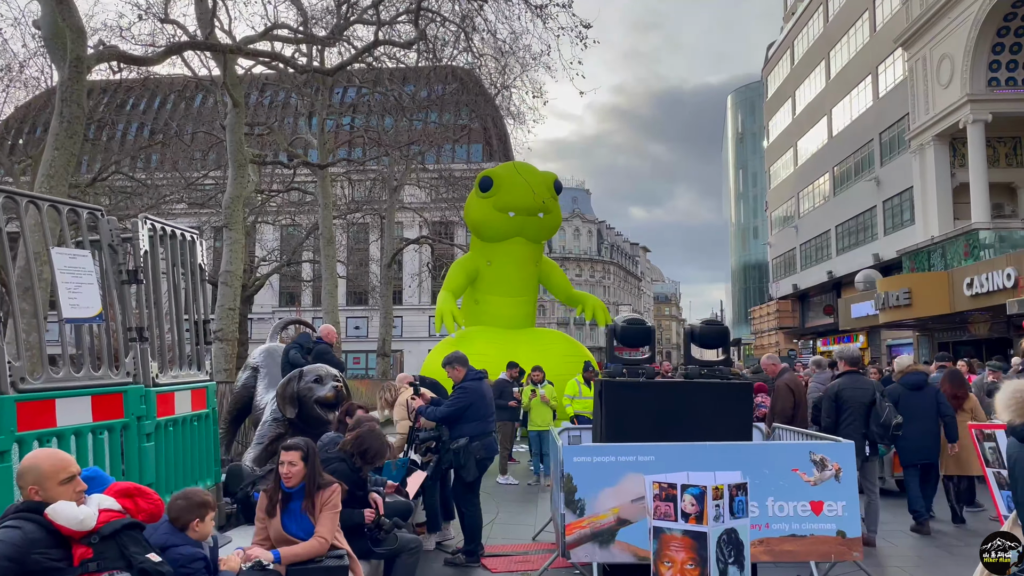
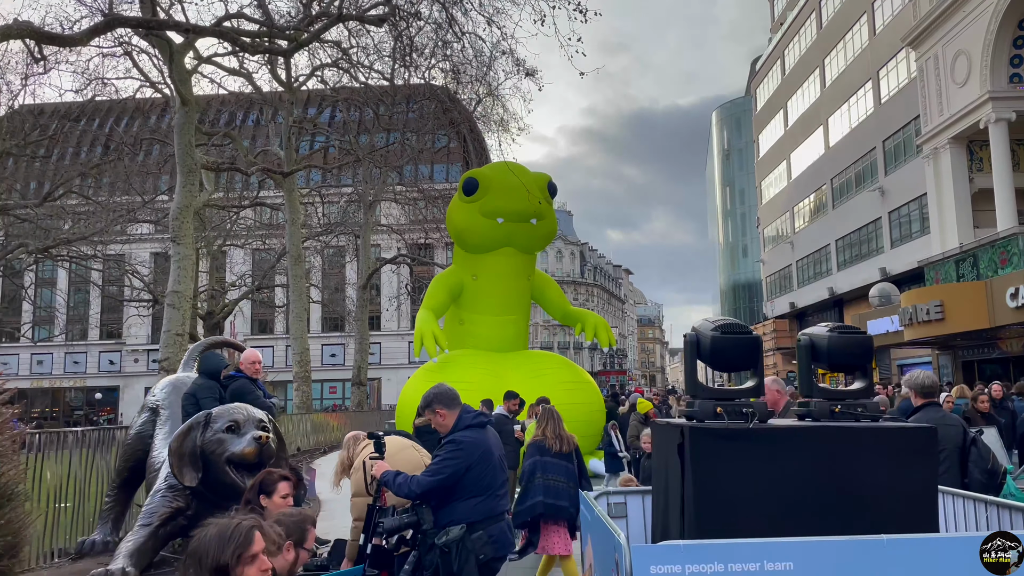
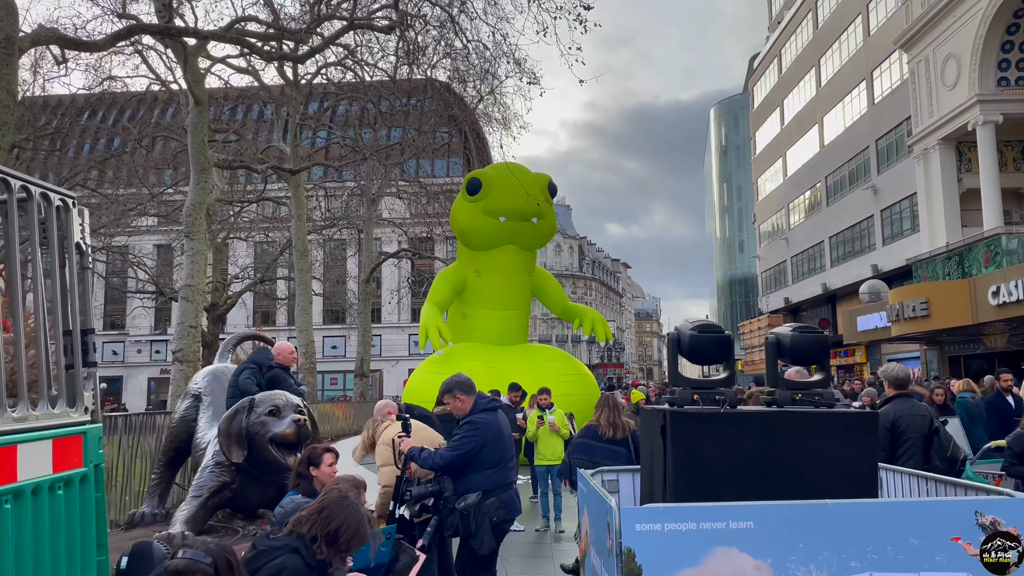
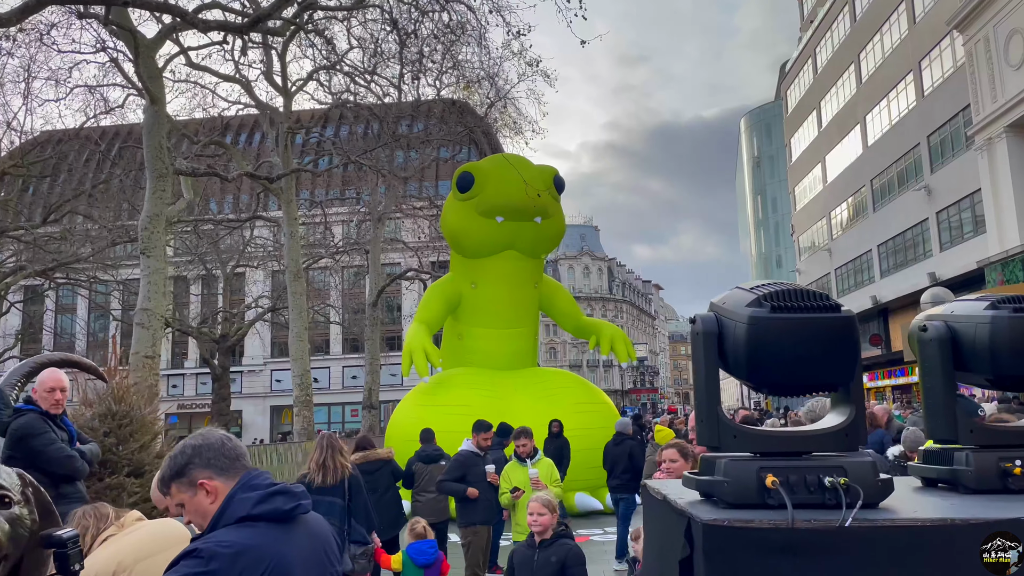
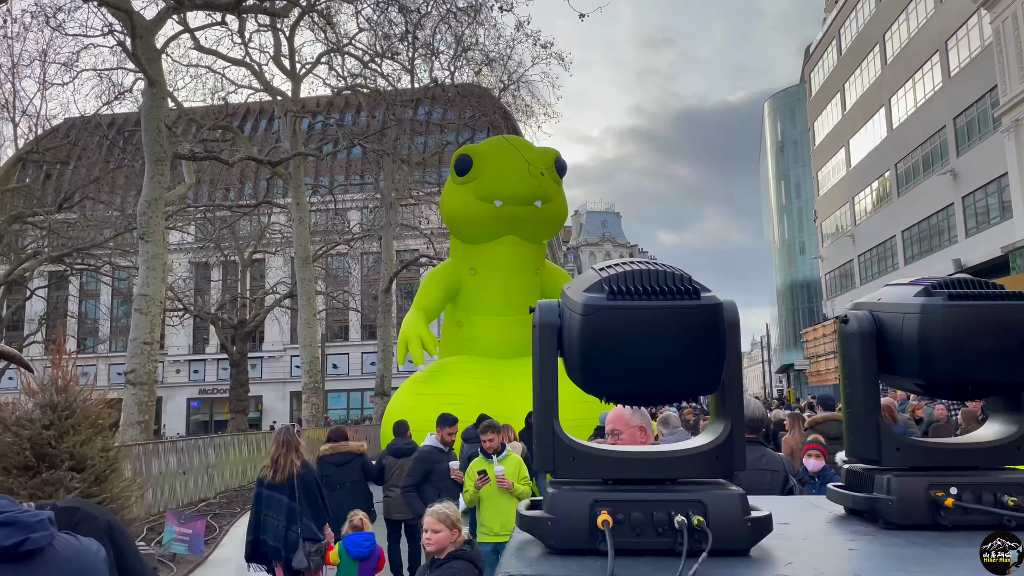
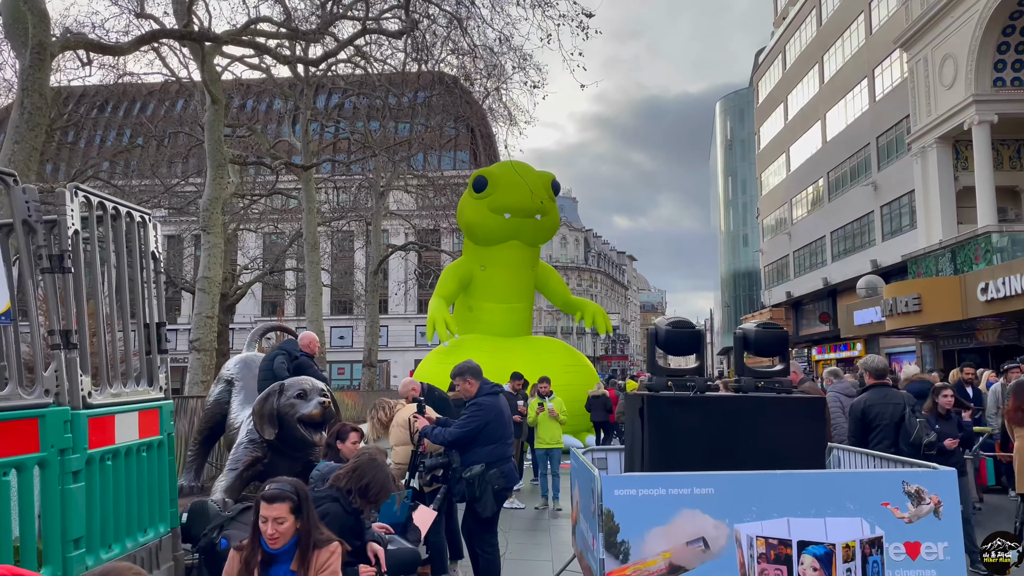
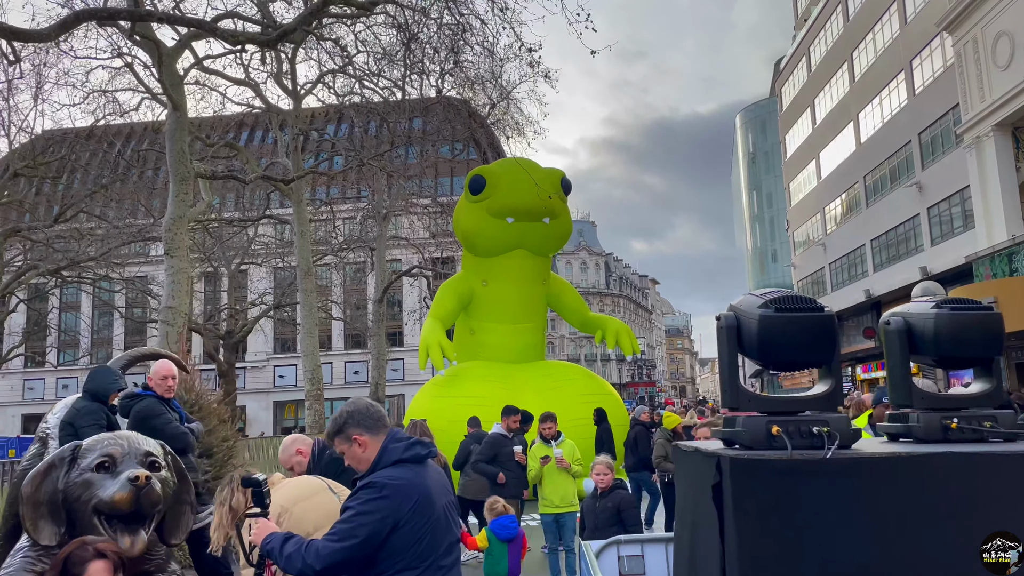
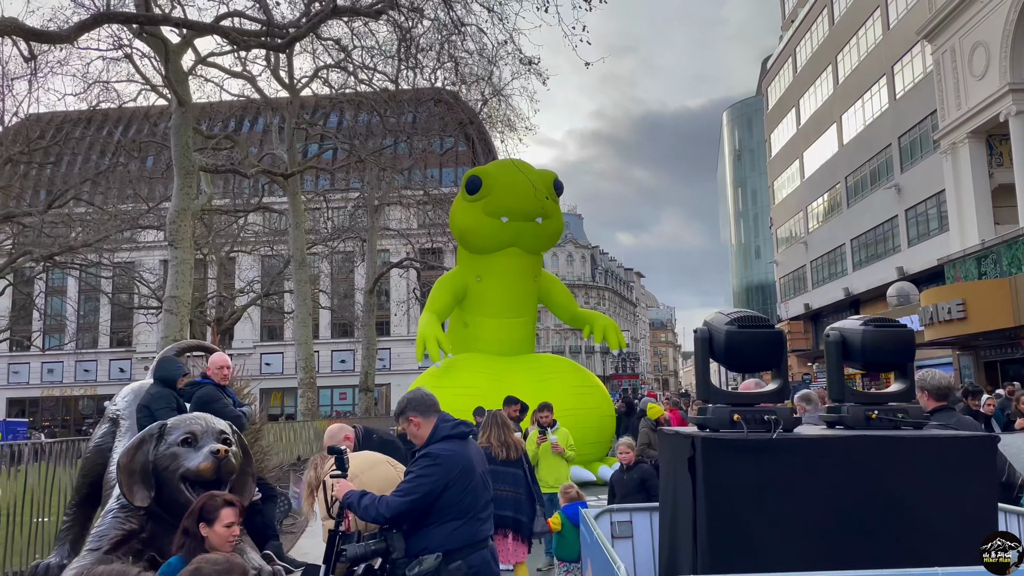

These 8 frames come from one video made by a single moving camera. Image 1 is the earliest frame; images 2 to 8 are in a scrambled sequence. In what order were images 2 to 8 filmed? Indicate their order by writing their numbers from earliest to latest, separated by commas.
6, 3, 2, 8, 7, 4, 5
